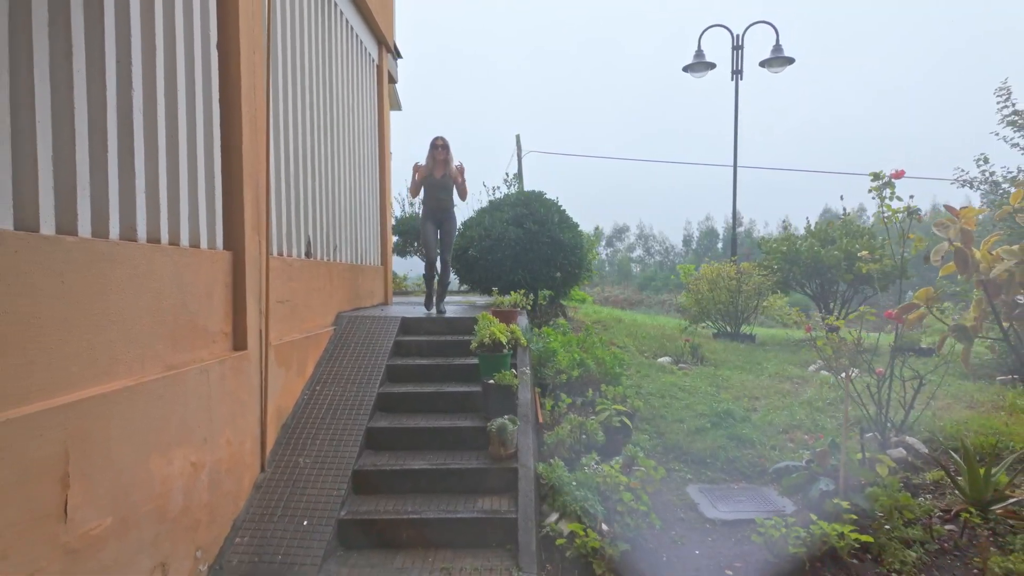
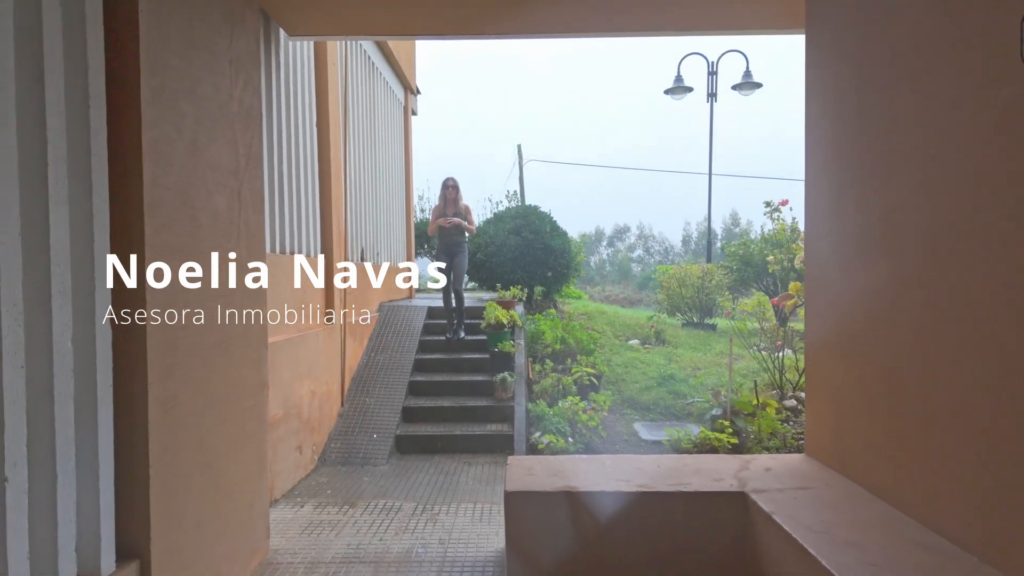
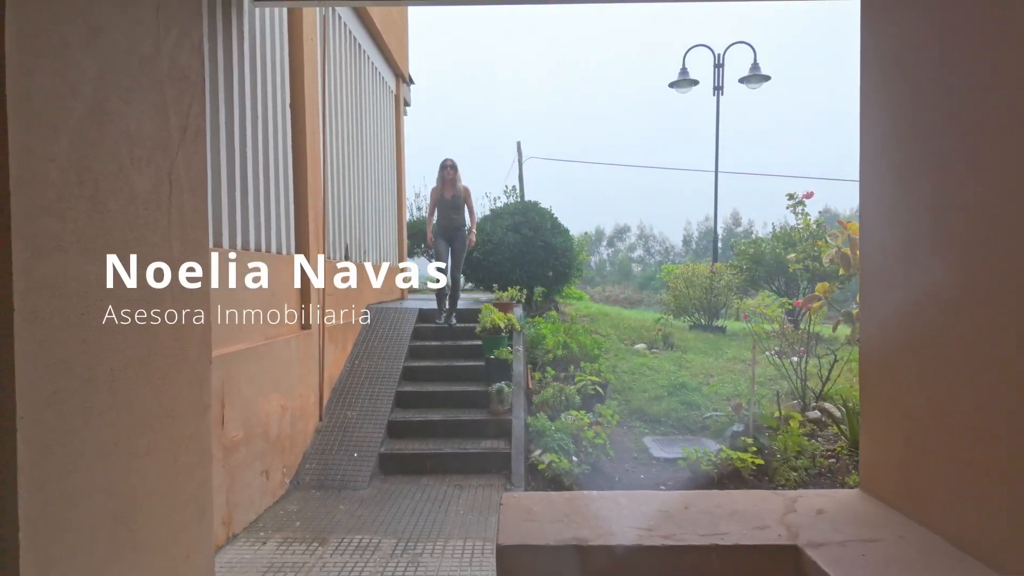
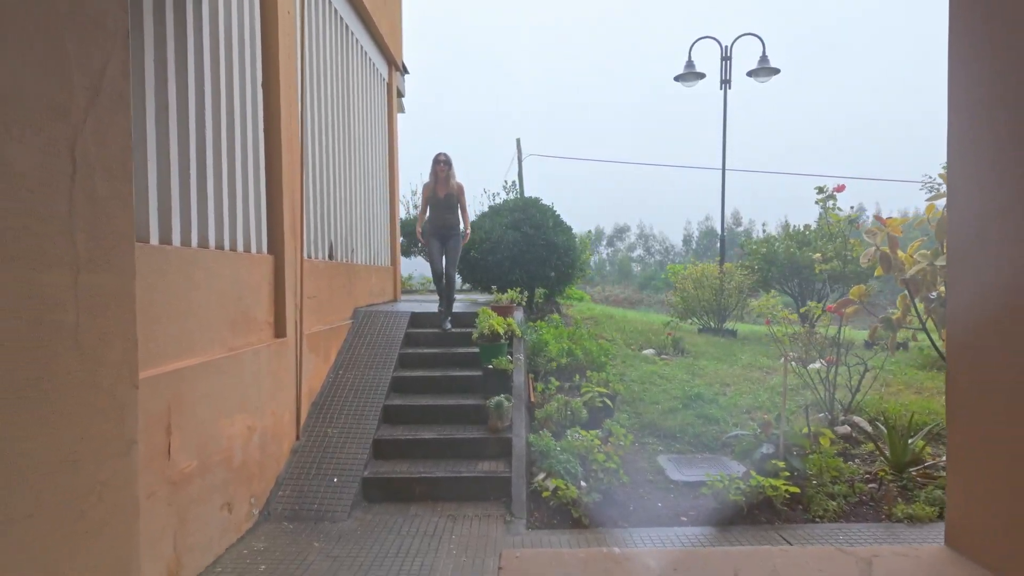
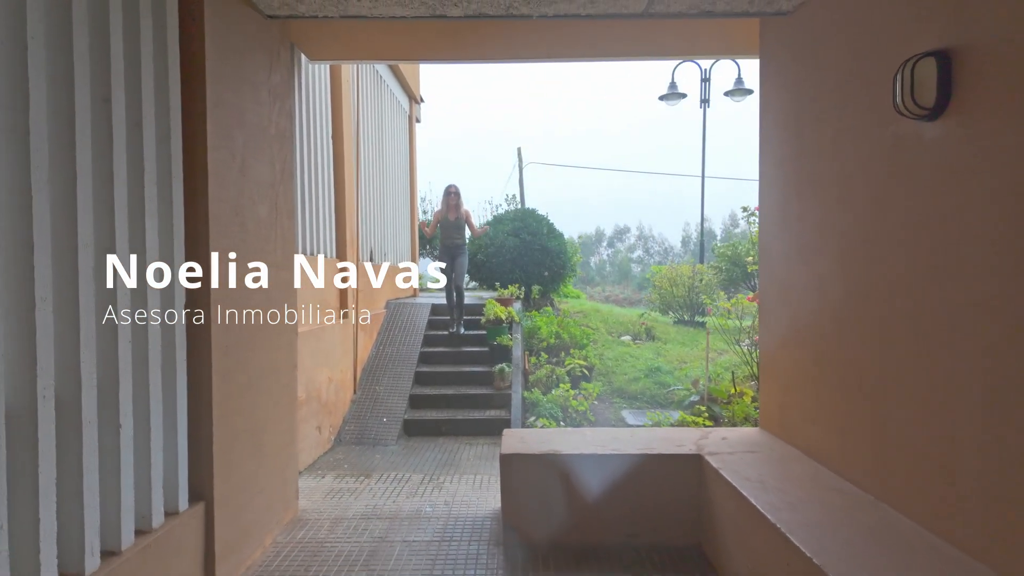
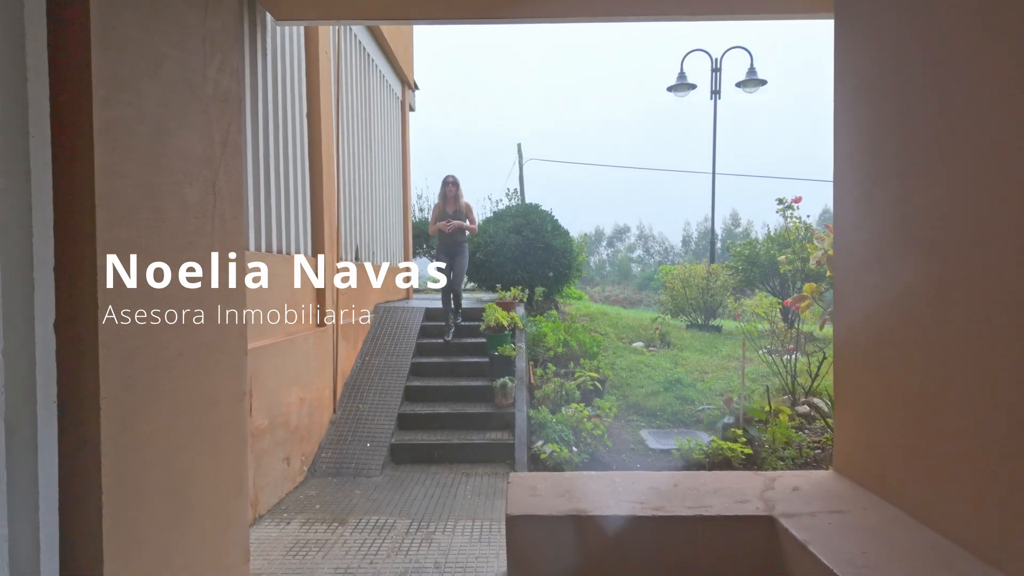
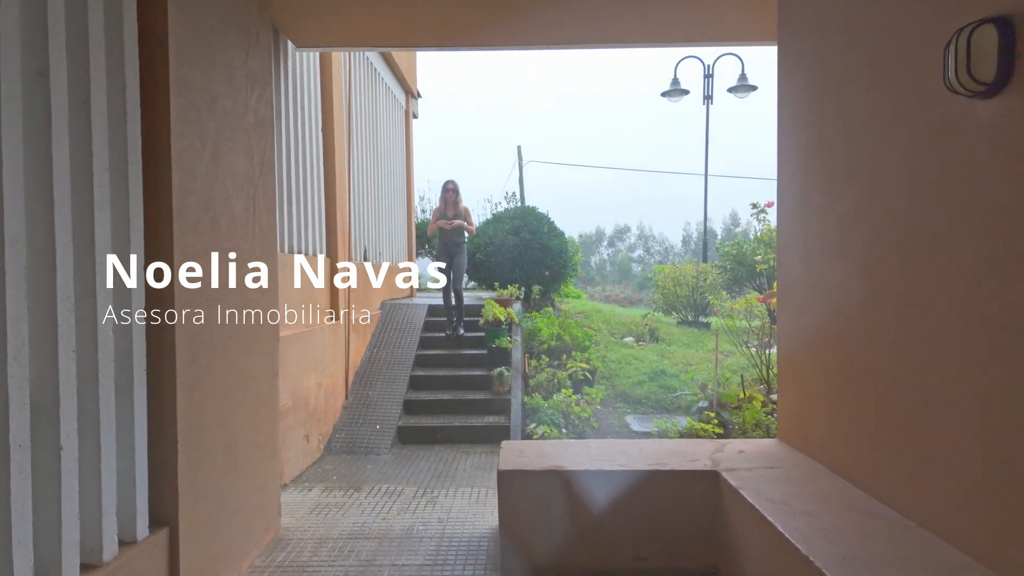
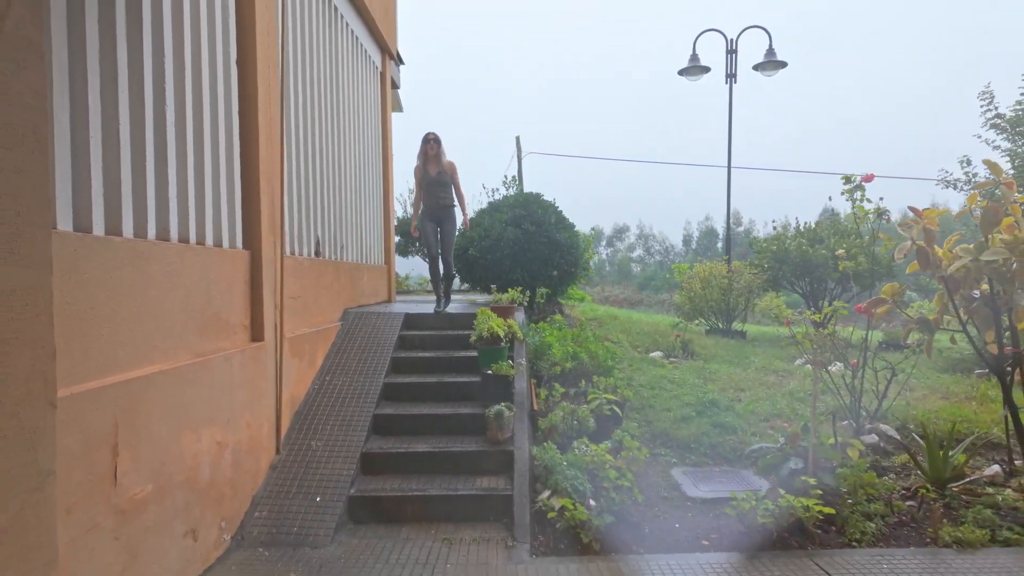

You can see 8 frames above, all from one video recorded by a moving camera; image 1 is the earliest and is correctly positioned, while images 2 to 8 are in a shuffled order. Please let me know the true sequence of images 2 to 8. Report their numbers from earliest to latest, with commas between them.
8, 4, 3, 6, 2, 7, 5
